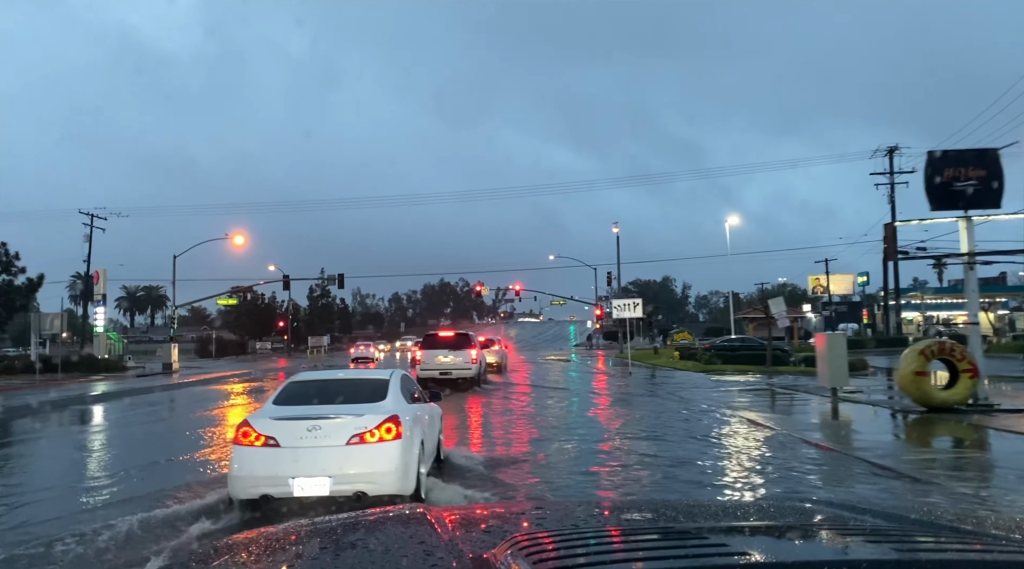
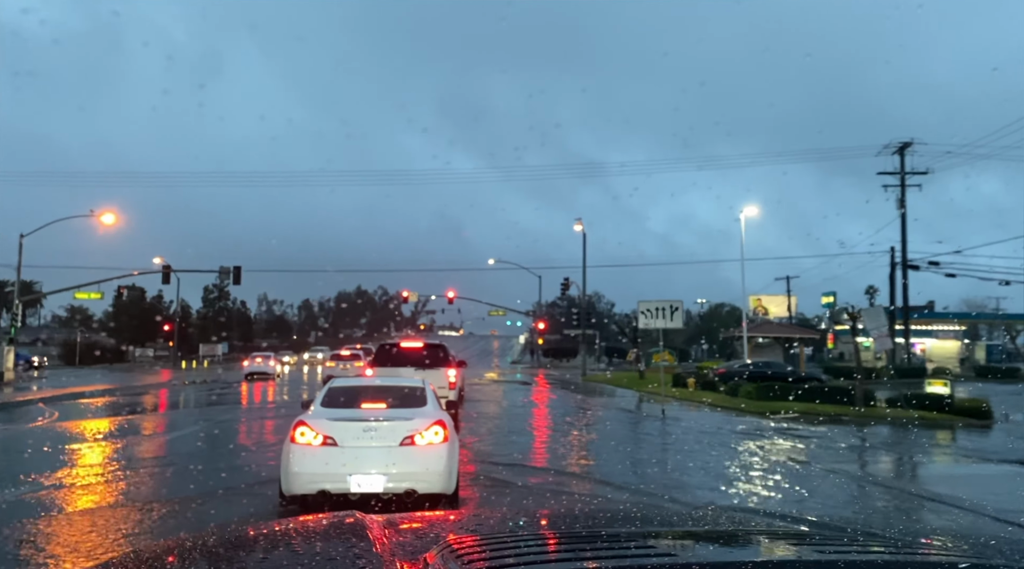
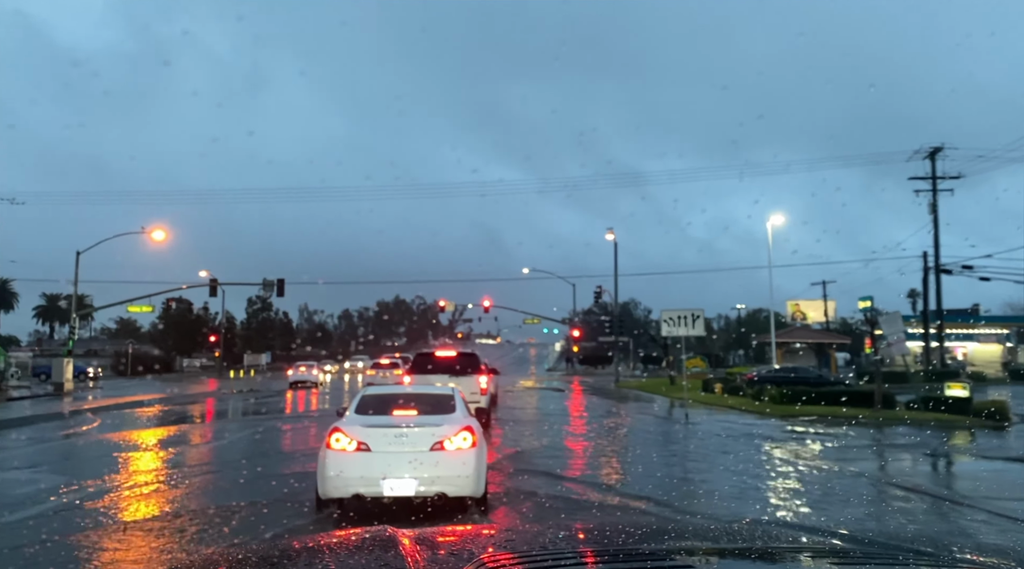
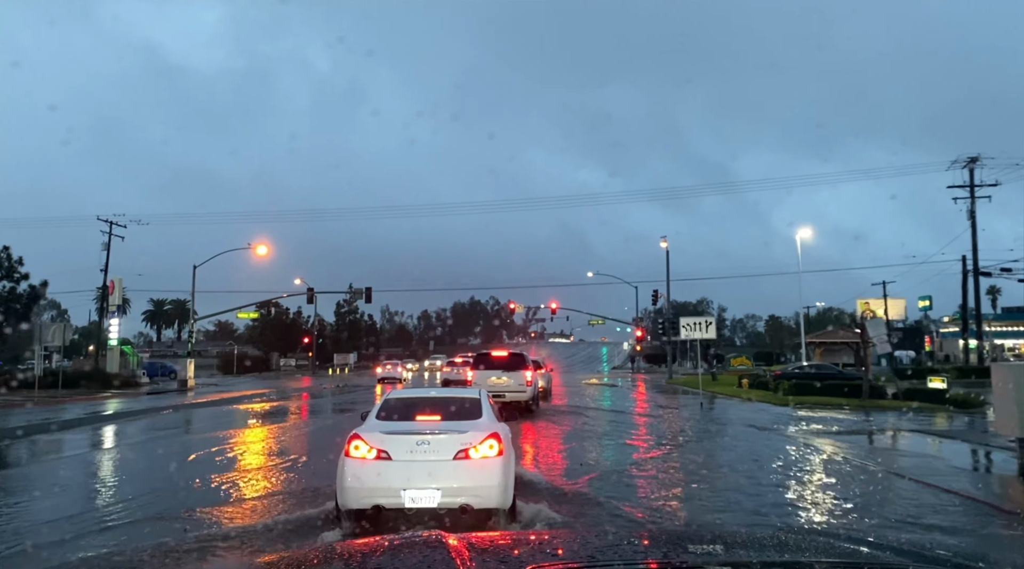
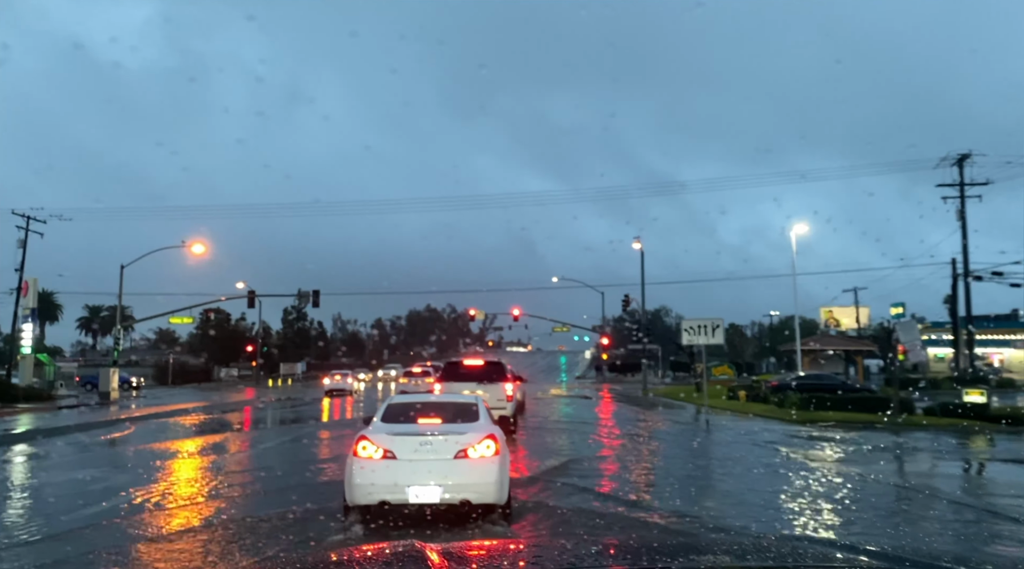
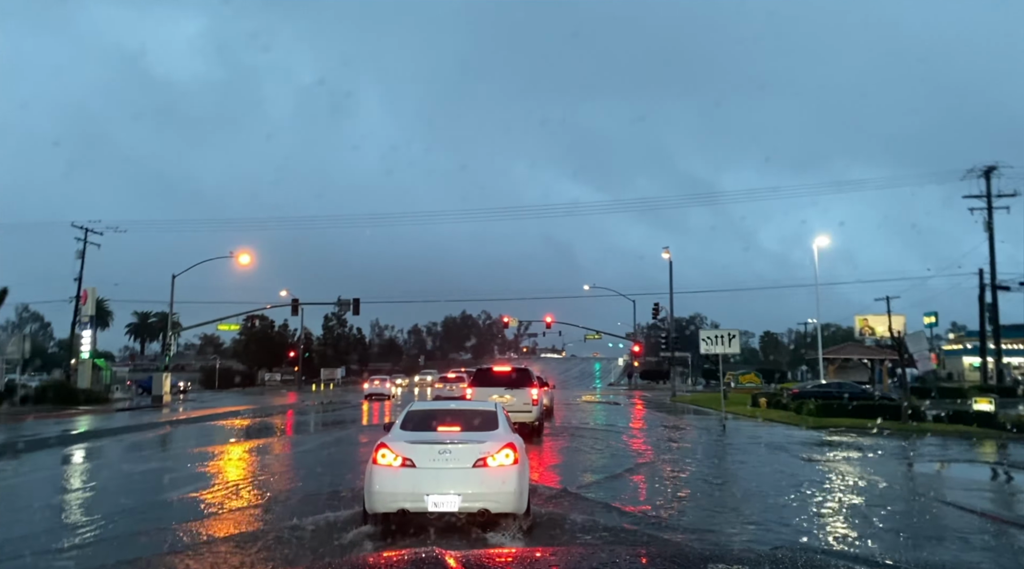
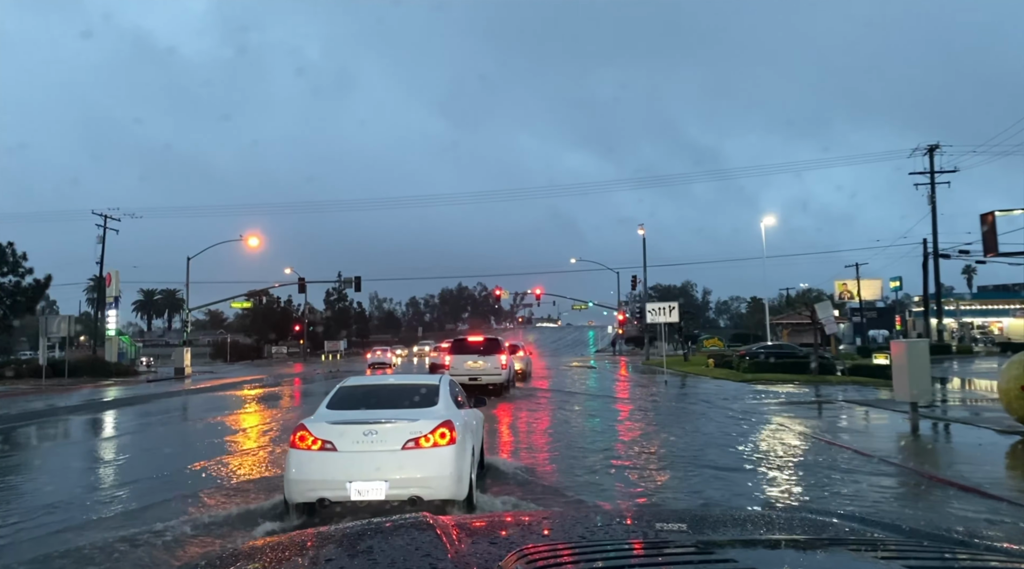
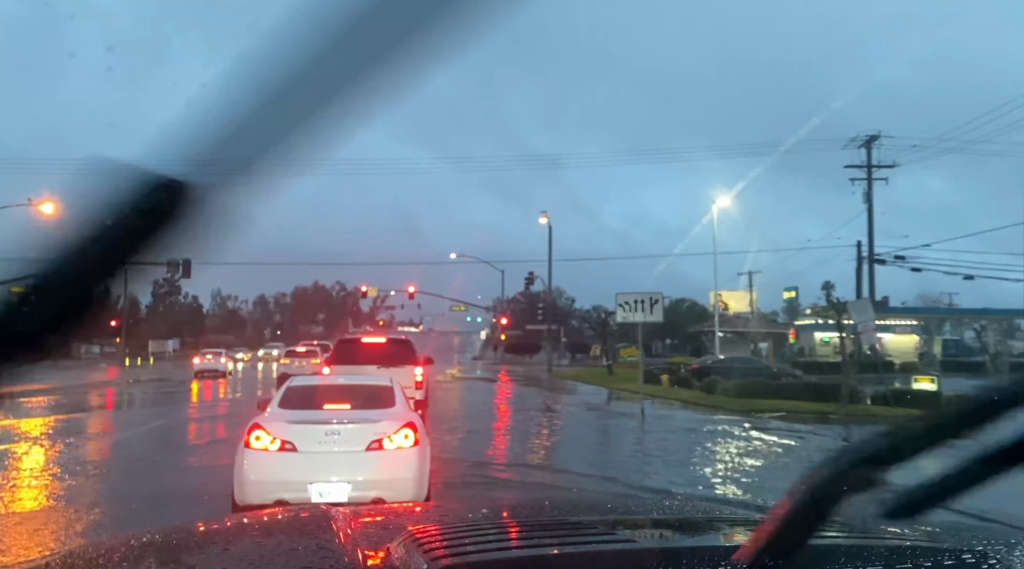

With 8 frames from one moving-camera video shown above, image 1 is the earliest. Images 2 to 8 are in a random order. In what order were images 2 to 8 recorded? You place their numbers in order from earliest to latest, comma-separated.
7, 4, 6, 5, 3, 2, 8
